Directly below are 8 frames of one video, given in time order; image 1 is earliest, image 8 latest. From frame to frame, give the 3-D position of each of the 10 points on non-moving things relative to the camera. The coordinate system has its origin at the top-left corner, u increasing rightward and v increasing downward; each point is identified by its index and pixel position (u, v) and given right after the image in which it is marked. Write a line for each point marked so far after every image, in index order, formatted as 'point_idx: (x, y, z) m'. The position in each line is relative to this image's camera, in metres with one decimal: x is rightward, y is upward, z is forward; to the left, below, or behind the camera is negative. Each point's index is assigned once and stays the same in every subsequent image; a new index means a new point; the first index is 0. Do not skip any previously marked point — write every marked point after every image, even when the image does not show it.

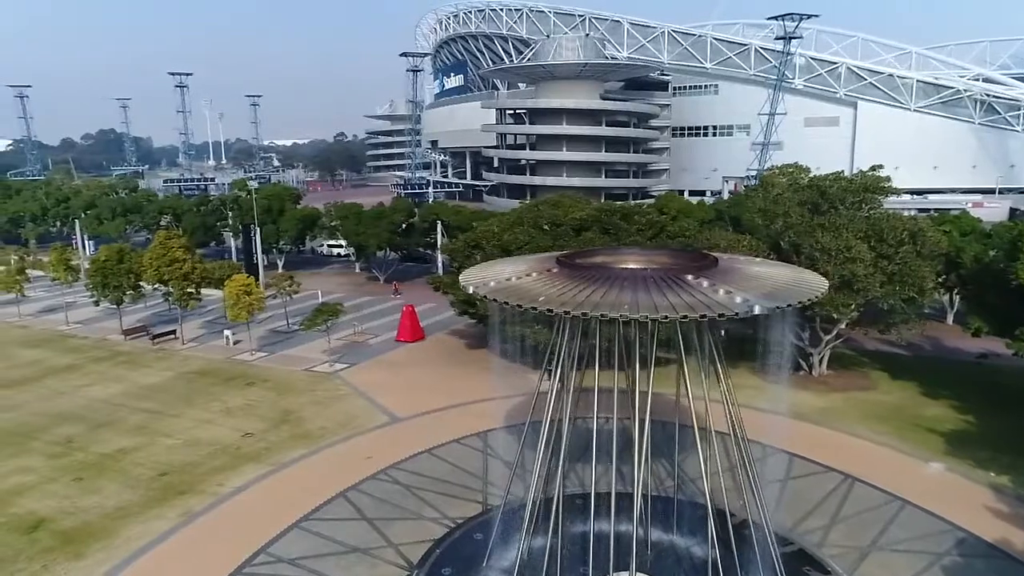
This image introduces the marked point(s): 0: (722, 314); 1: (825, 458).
0: (+2.8, -0.4, +9.6) m
1: (+8.3, -4.6, +19.6) m
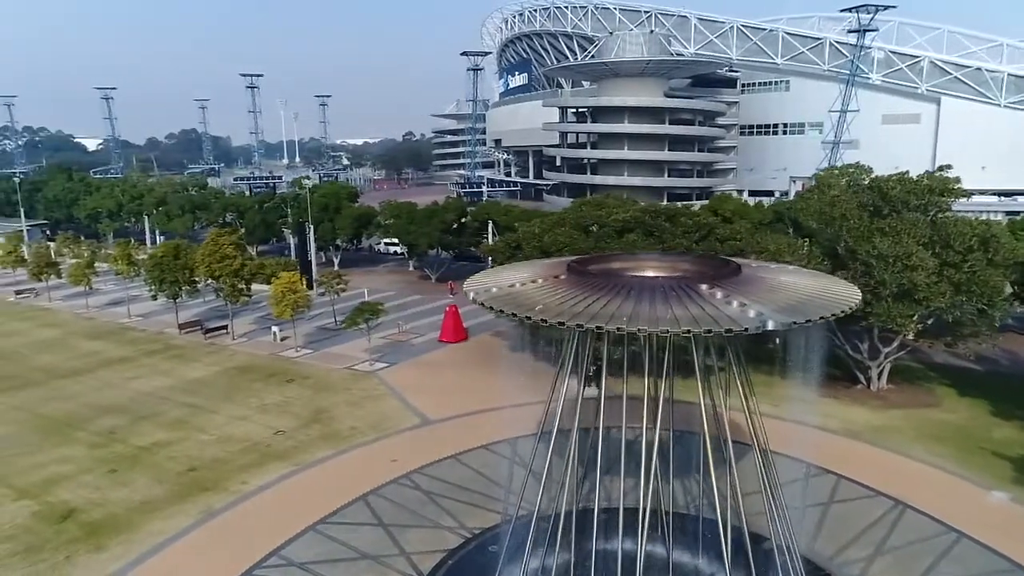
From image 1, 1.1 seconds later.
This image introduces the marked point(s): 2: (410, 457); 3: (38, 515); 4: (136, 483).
0: (+2.7, -0.5, +8.8) m
1: (+9.0, -4.8, +18.2) m
2: (-2.8, -4.6, +19.6) m
3: (-11.1, -5.3, +16.8) m
4: (-9.6, -5.0, +18.3) m
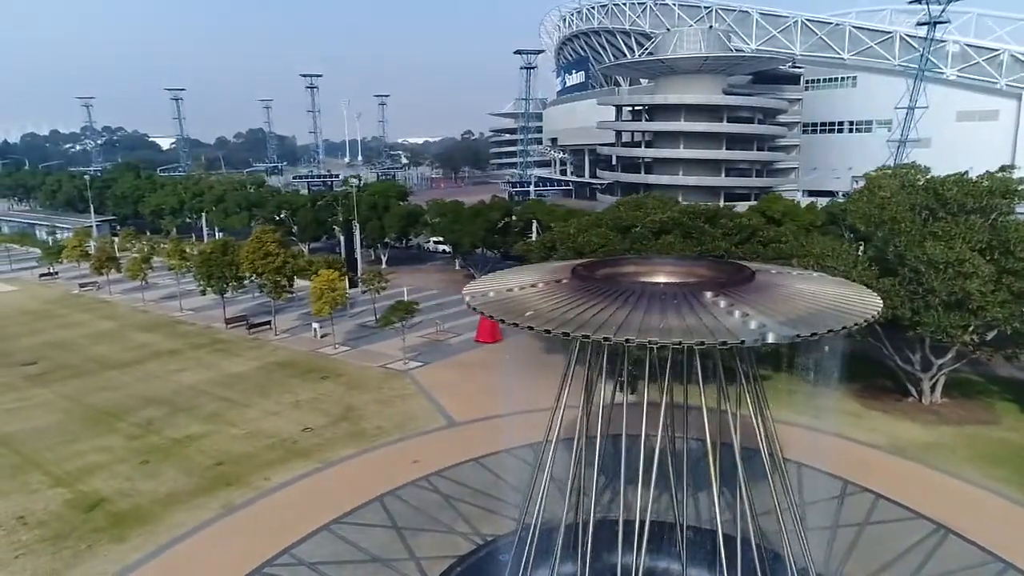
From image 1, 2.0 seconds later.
0: (+2.4, -0.6, +8.2) m
1: (+9.4, -5.0, +17.1) m
2: (-2.2, -4.6, +19.5) m
3: (-10.7, -5.2, +17.3) m
4: (-9.1, -4.9, +18.7) m
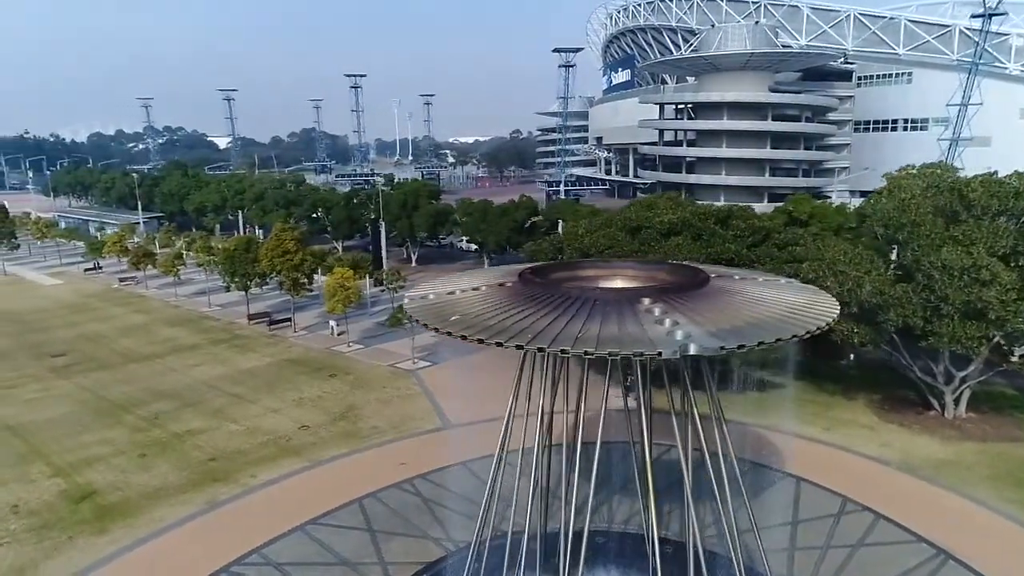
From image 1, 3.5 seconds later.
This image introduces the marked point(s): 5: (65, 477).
0: (+1.4, -0.7, +7.7) m
1: (+8.9, -5.2, +16.1) m
2: (-2.5, -4.6, +19.3) m
3: (-11.1, -5.1, +17.7) m
4: (-9.4, -4.8, +19.0) m
5: (-11.6, -4.9, +18.6) m
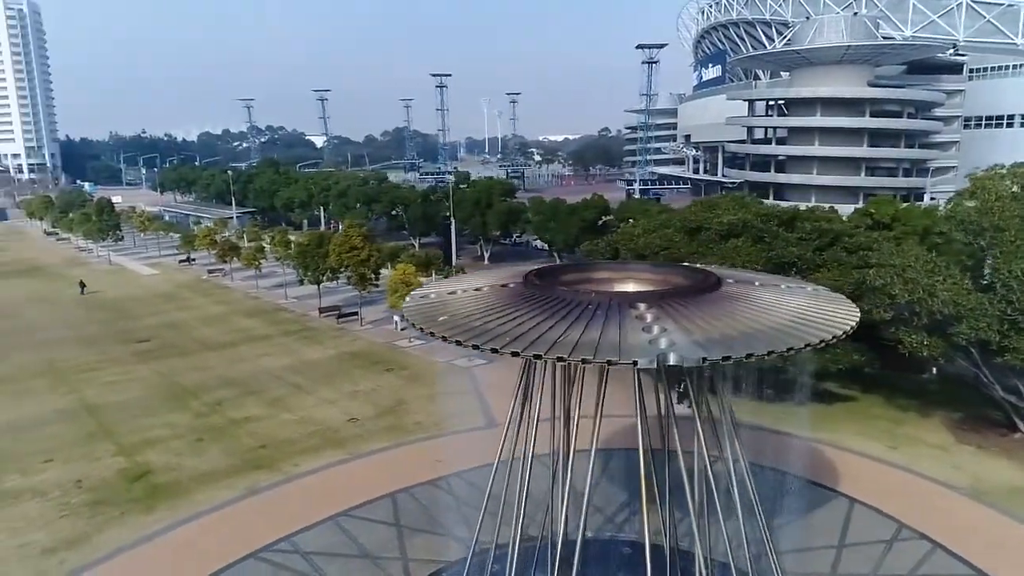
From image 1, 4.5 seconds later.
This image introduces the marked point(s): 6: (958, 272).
0: (+1.0, -0.8, +7.3) m
1: (+9.4, -5.4, +14.7) m
2: (-1.5, -4.5, +19.3) m
3: (-10.2, -4.8, +18.8) m
4: (-8.4, -4.6, +19.9) m
5: (-10.6, -4.6, +19.8) m
6: (+11.7, +0.4, +18.9) m
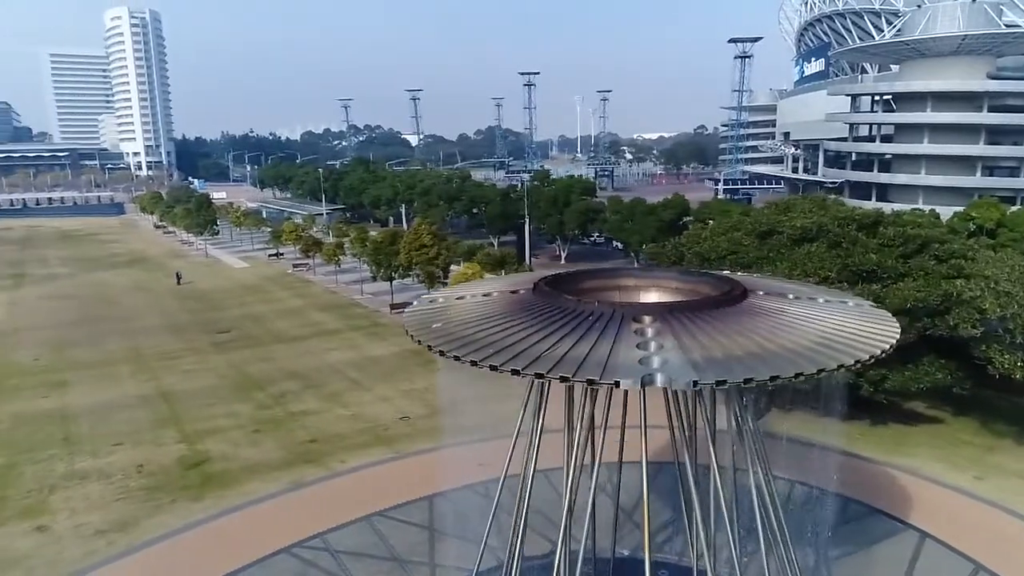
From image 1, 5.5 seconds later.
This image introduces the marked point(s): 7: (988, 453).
0: (+0.8, -0.9, +6.7) m
1: (+9.9, -5.7, +13.0) m
2: (-0.3, -4.6, +18.9) m
3: (-9.0, -4.7, +19.5) m
4: (-7.0, -4.4, +20.4) m
5: (-9.3, -4.5, +20.6) m
6: (+12.9, +0.1, +16.8) m
7: (+12.7, -4.4, +19.0) m
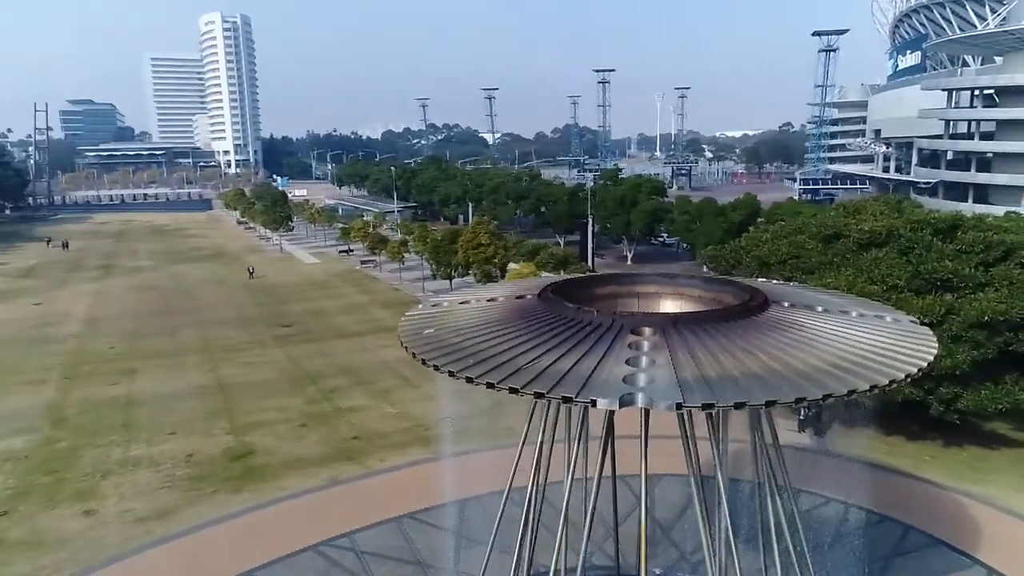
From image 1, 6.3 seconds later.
0: (+0.5, -1.0, +6.2) m
1: (+10.2, -6.0, +11.5) m
2: (+0.7, -4.6, +18.5) m
3: (-7.9, -4.5, +20.0) m
4: (-5.9, -4.4, +20.6) m
5: (-8.1, -4.3, +21.0) m
6: (+13.6, -0.3, +15.0) m
7: (+13.6, -4.7, +17.2) m
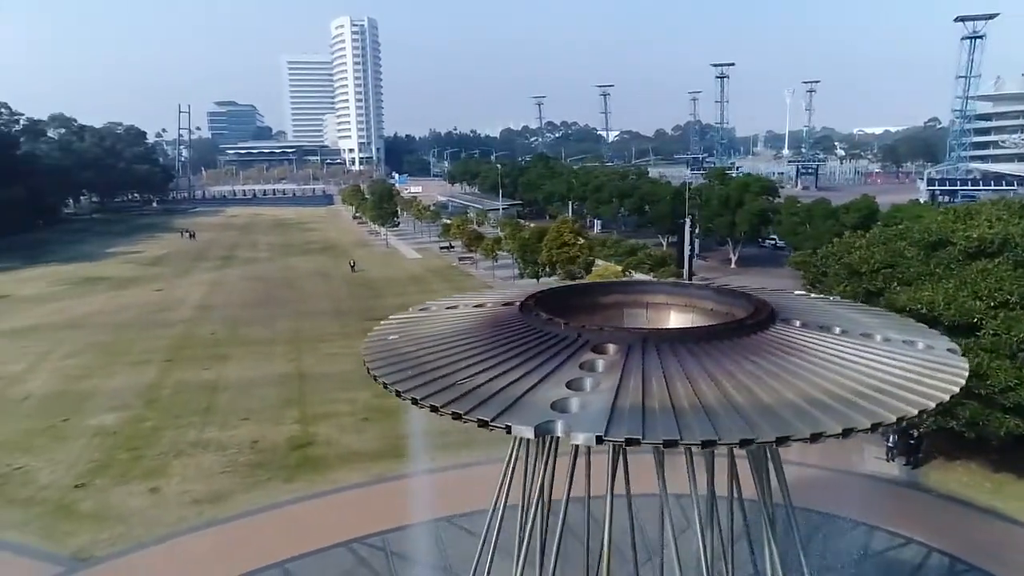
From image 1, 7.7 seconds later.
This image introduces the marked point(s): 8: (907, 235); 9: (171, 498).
0: (-0.2, -1.1, +5.6) m
1: (+10.1, -6.4, +9.2) m
2: (+1.9, -4.7, +17.7) m
3: (-6.4, -4.3, +20.6) m
4: (-4.2, -4.2, +20.9) m
5: (-6.3, -4.1, +21.6) m
6: (+14.2, -0.8, +12.1) m
7: (+14.4, -5.2, +14.3) m
8: (+11.1, +1.5, +20.1) m
9: (-8.1, -5.0, +17.1) m
